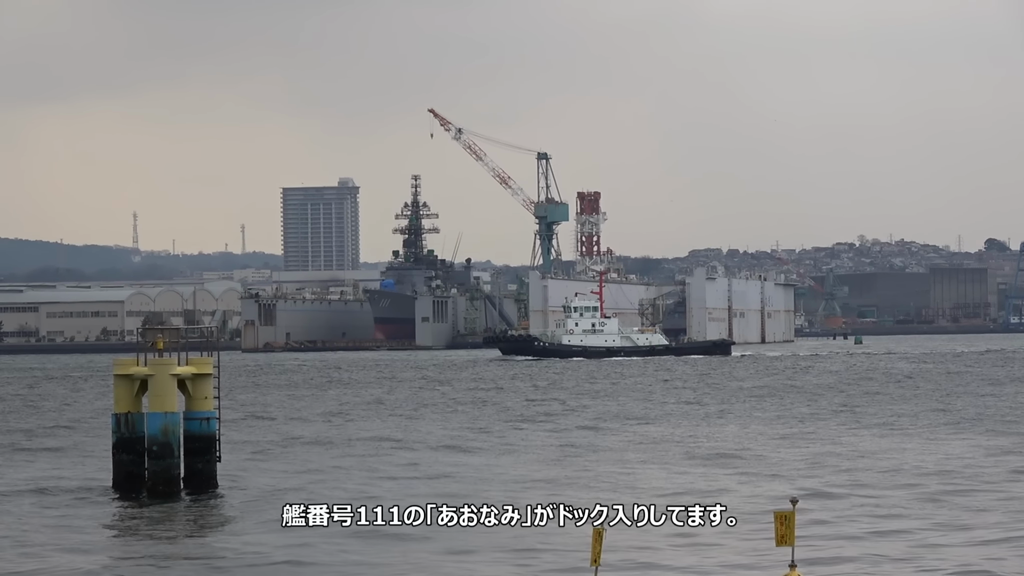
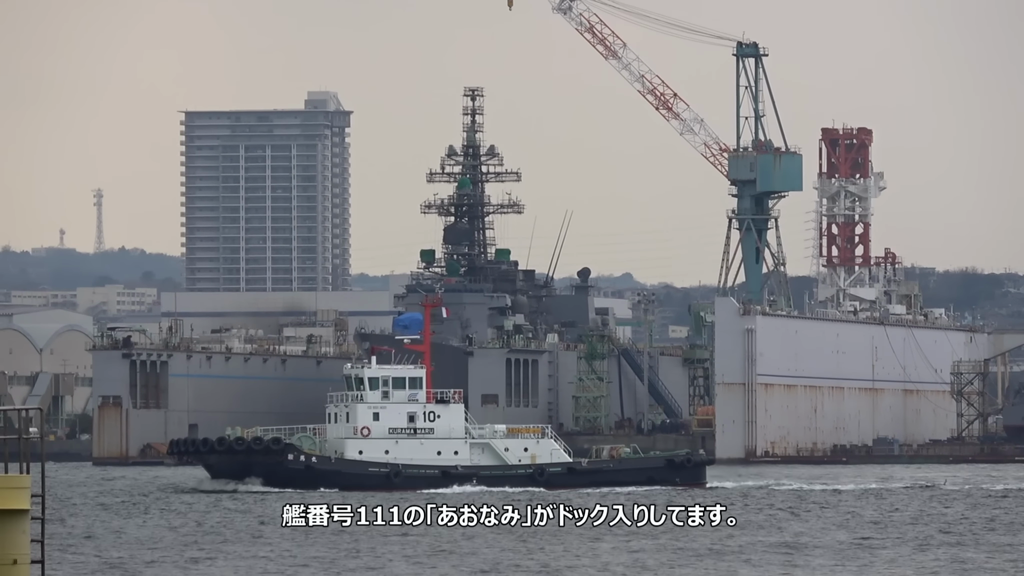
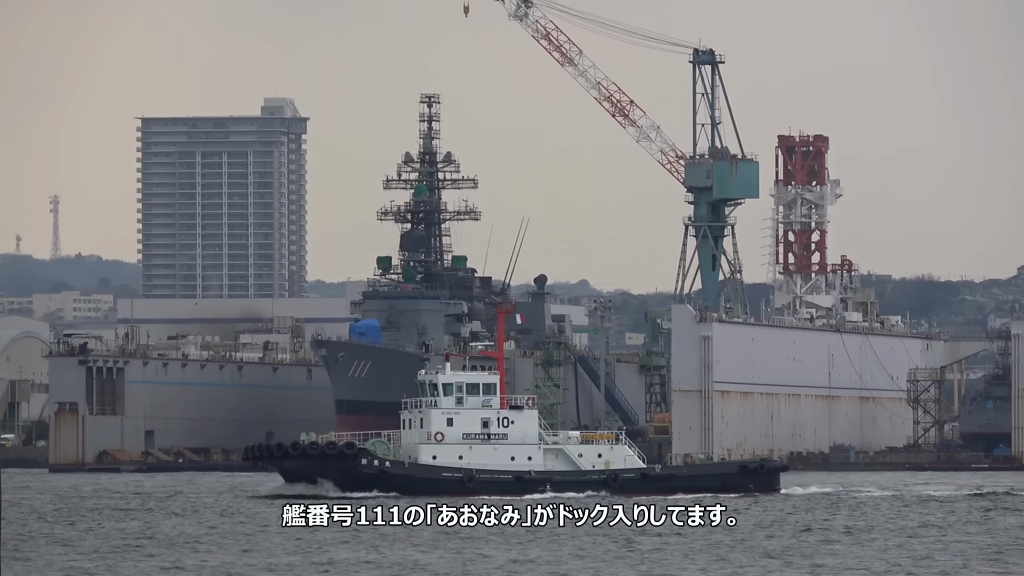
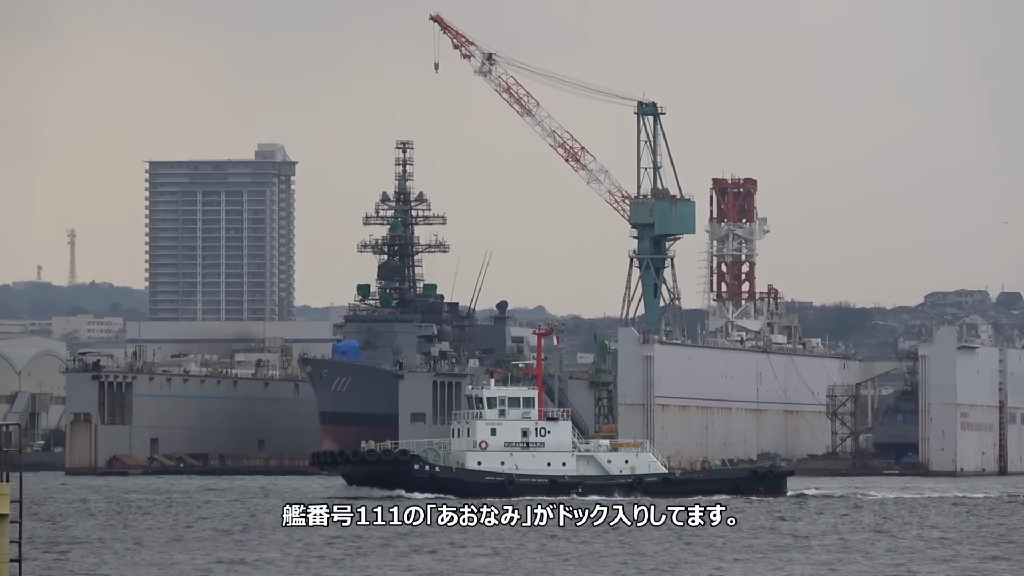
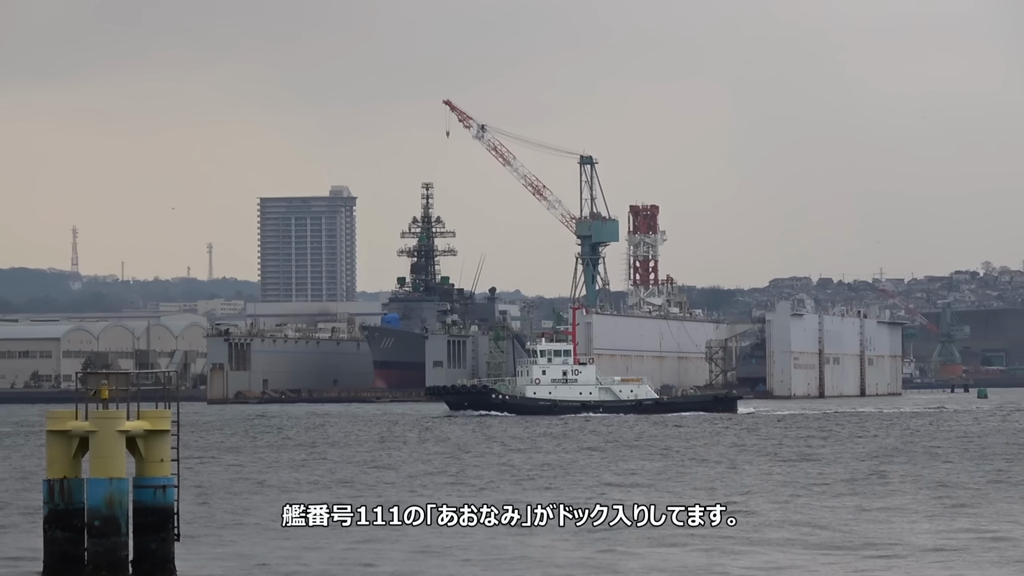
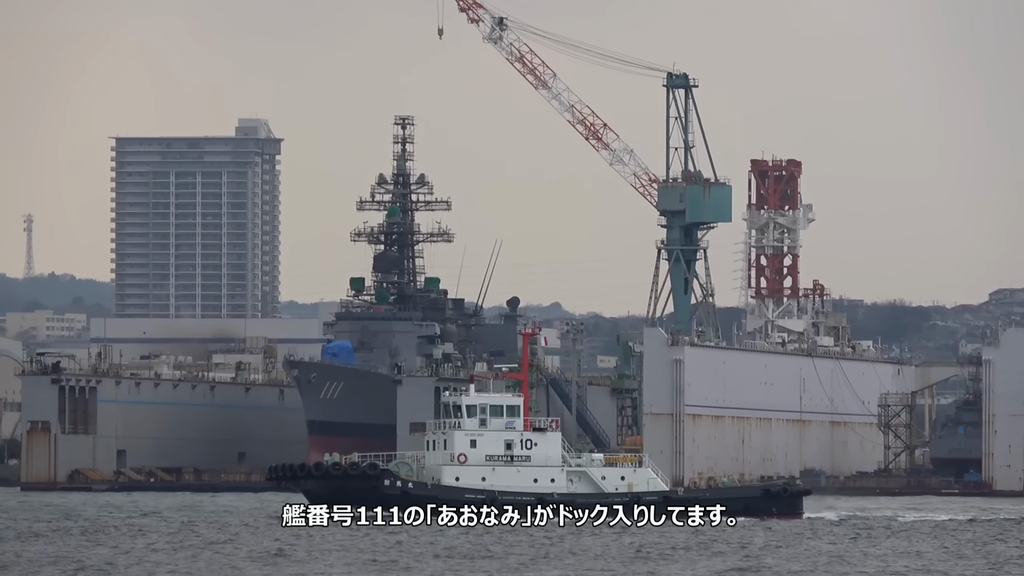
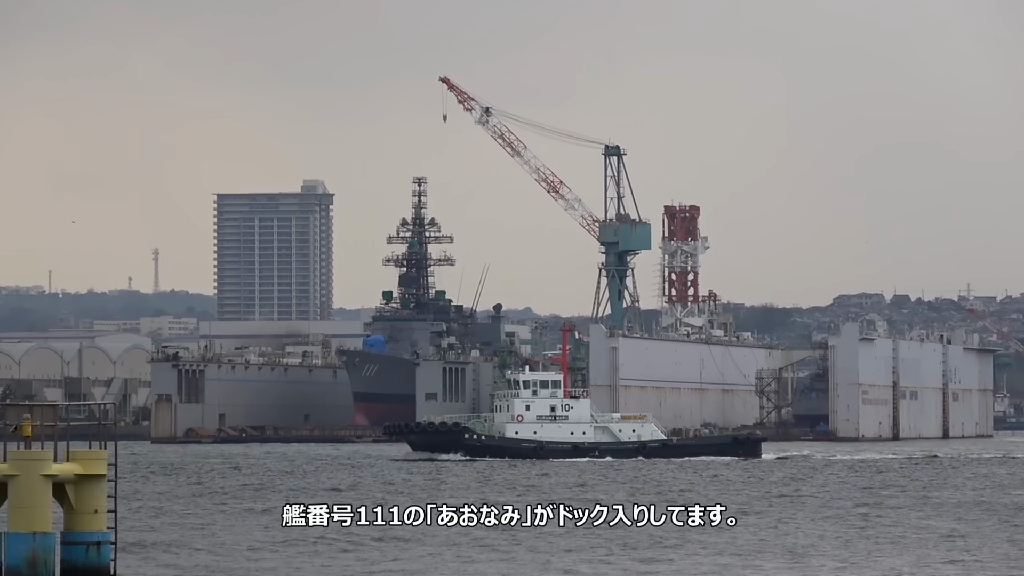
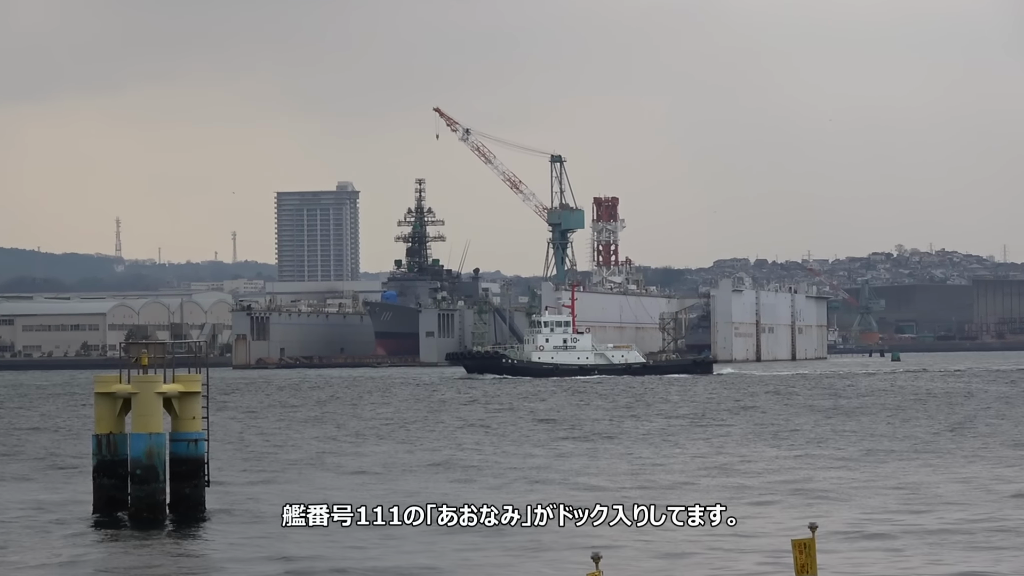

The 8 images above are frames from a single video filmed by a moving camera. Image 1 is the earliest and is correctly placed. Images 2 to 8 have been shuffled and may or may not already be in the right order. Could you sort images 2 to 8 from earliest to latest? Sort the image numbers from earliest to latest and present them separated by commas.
8, 5, 7, 4, 6, 3, 2
